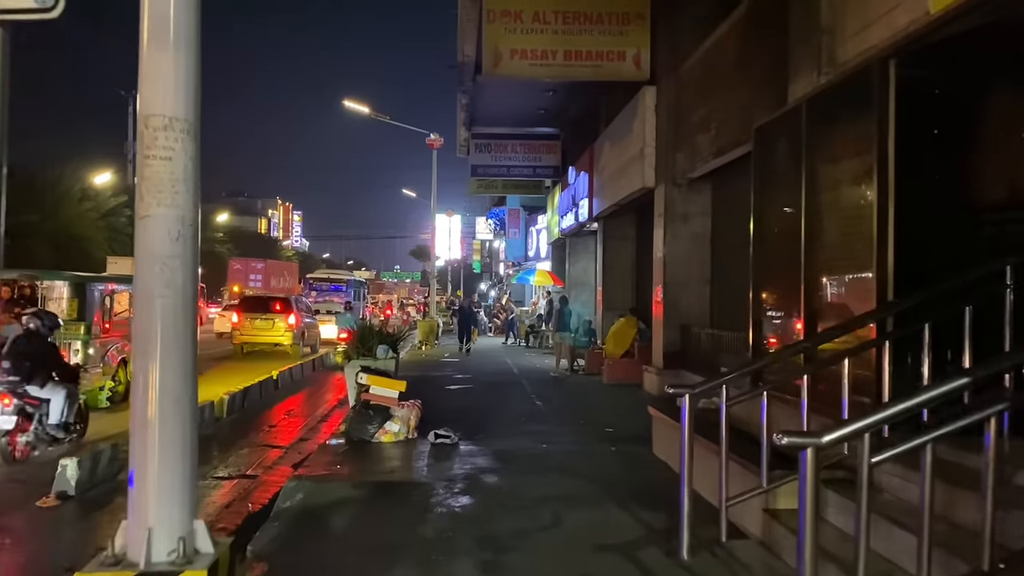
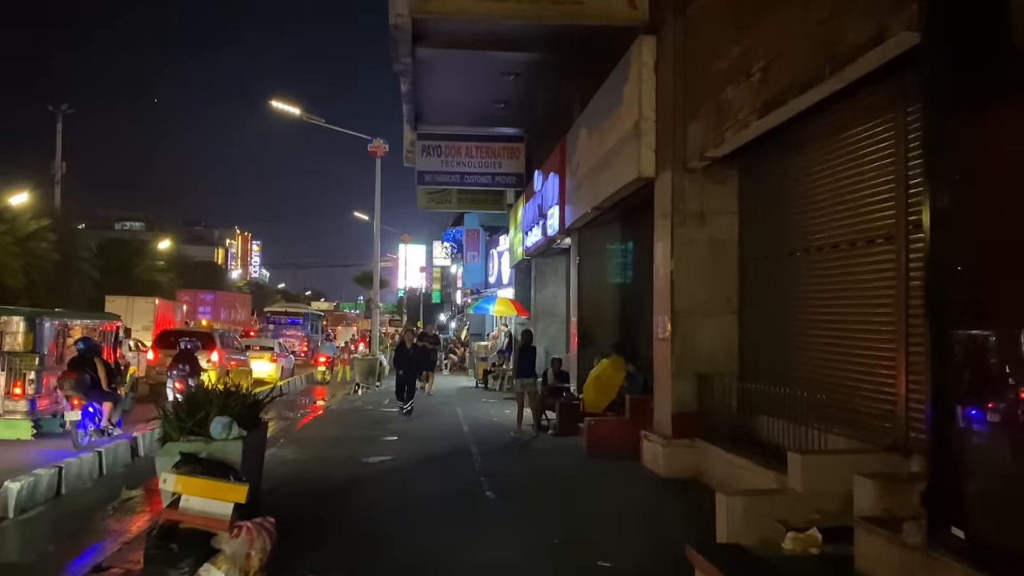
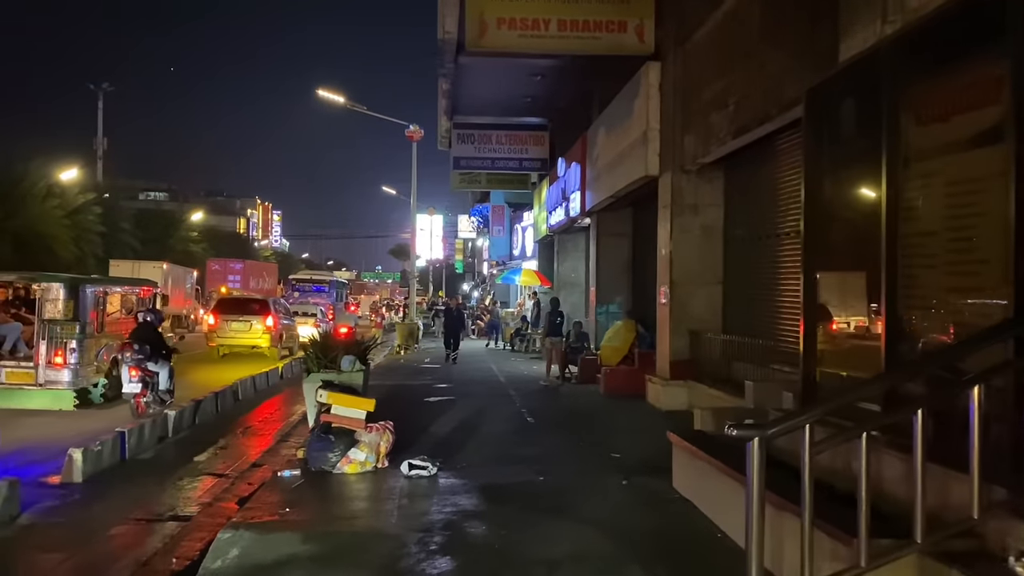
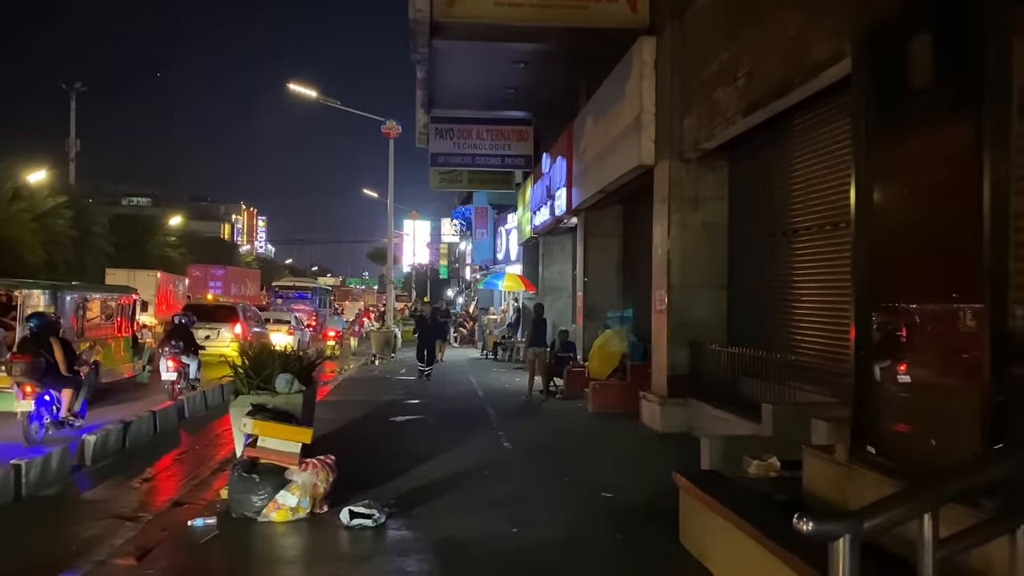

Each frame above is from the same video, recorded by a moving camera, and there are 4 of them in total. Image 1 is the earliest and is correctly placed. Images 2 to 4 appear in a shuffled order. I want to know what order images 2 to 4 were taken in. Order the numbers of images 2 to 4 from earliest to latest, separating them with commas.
3, 4, 2
